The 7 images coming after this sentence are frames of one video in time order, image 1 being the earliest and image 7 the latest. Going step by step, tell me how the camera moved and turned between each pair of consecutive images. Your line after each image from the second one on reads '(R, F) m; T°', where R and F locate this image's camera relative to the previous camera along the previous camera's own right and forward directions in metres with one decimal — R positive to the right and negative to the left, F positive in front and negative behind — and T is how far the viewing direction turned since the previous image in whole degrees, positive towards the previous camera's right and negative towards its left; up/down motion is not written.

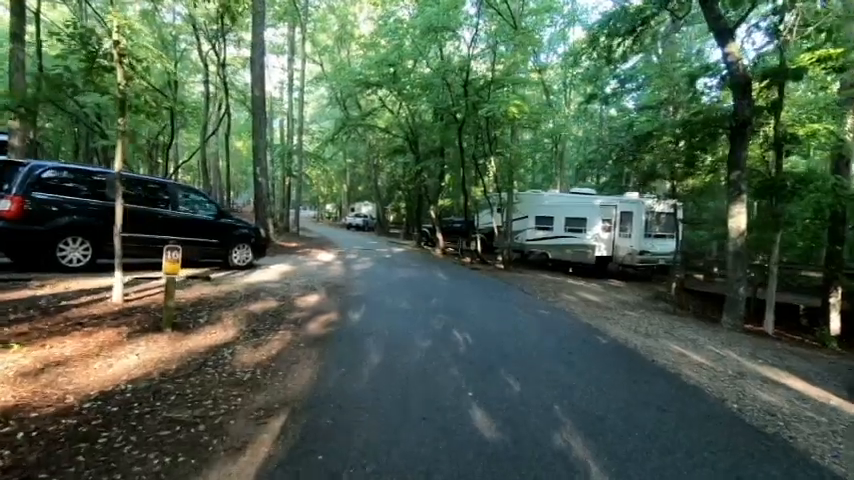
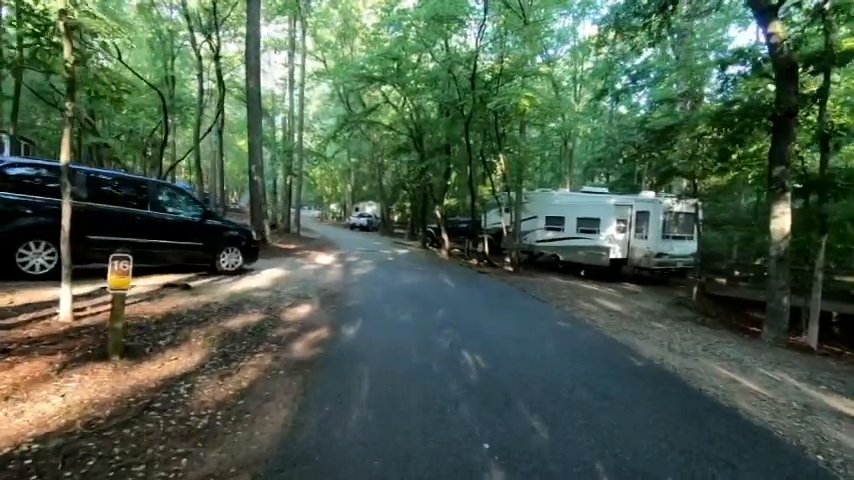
(0.0, +0.9) m; -1°
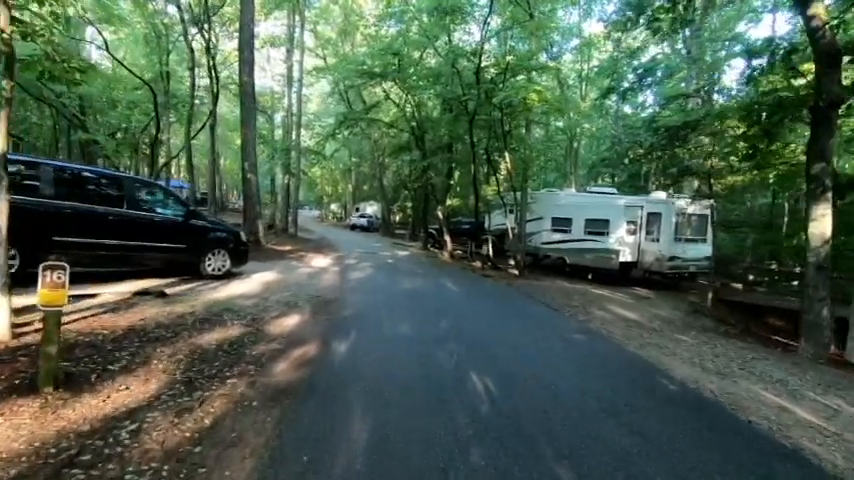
(0.0, +0.7) m; 0°
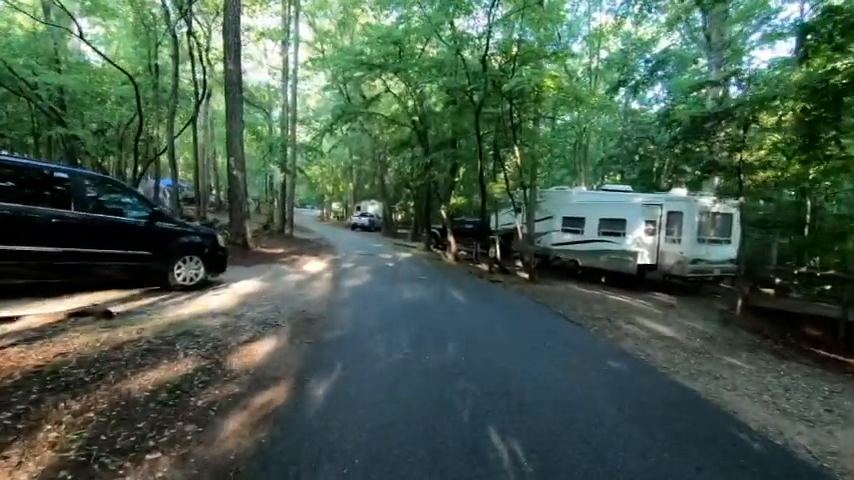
(0.0, +1.2) m; 0°
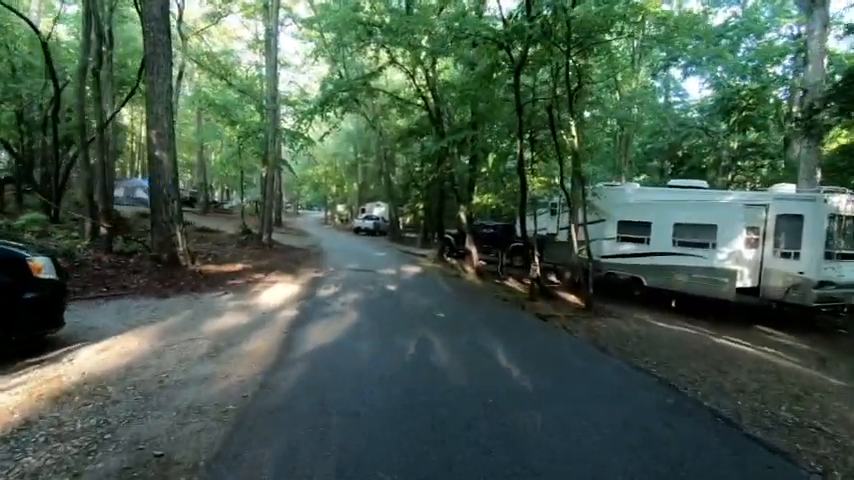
(-0.2, +4.4) m; -1°
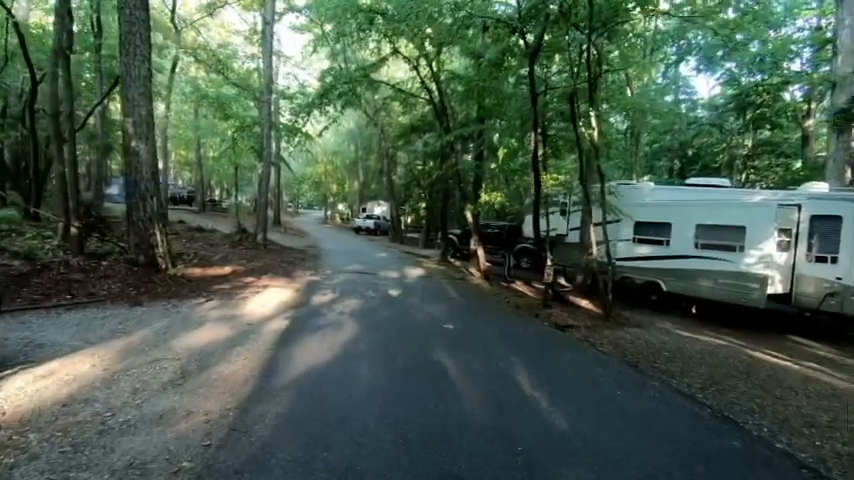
(-0.1, +0.9) m; 0°
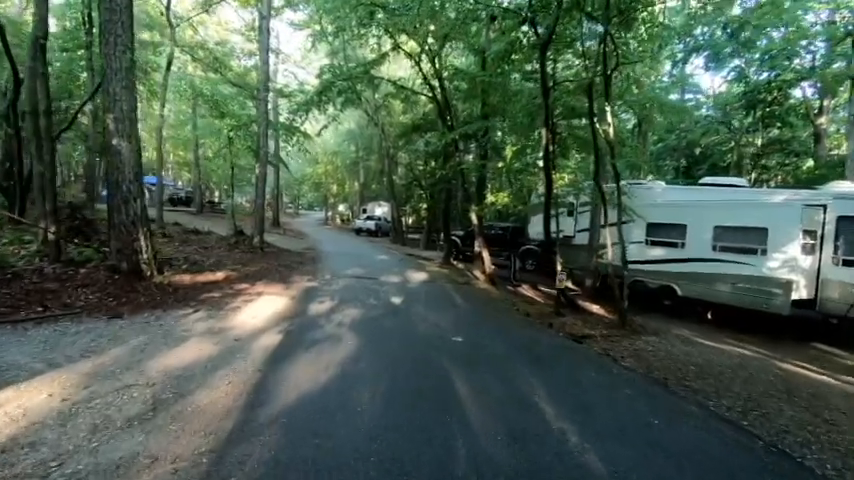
(-0.1, +0.6) m; 0°
